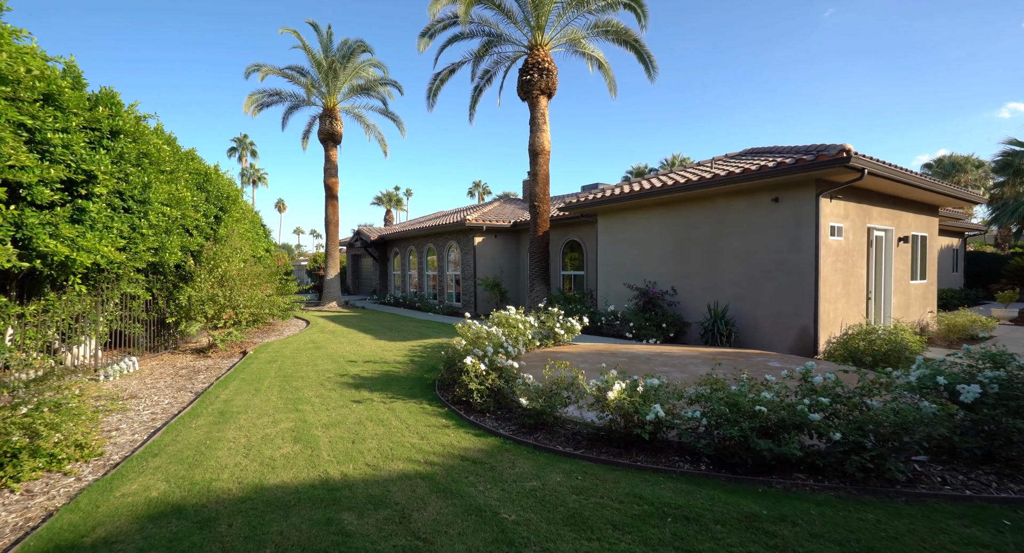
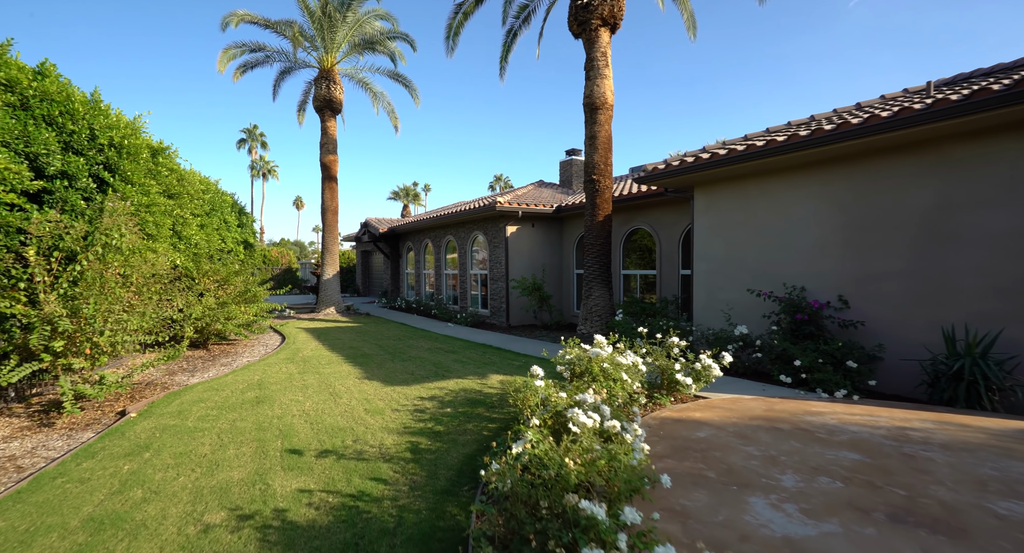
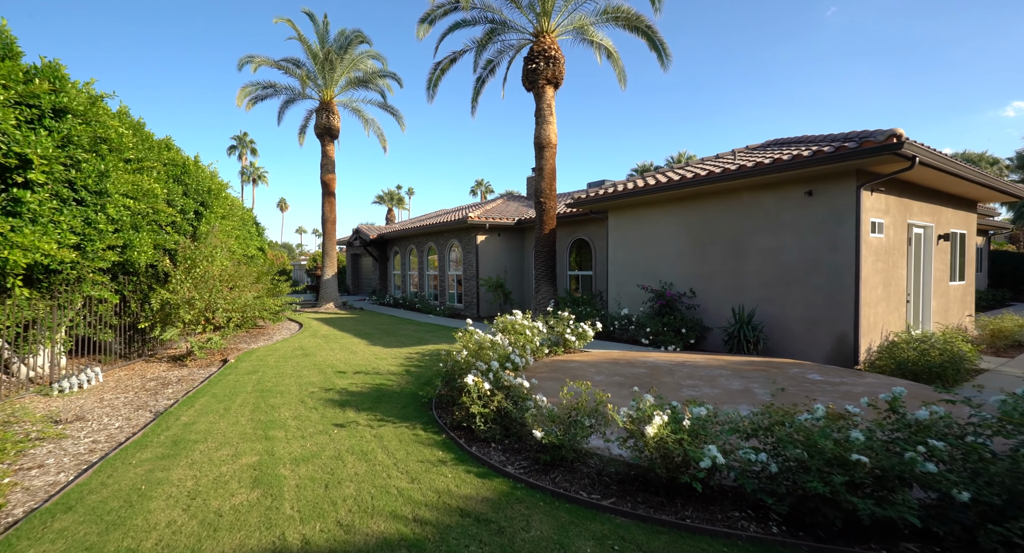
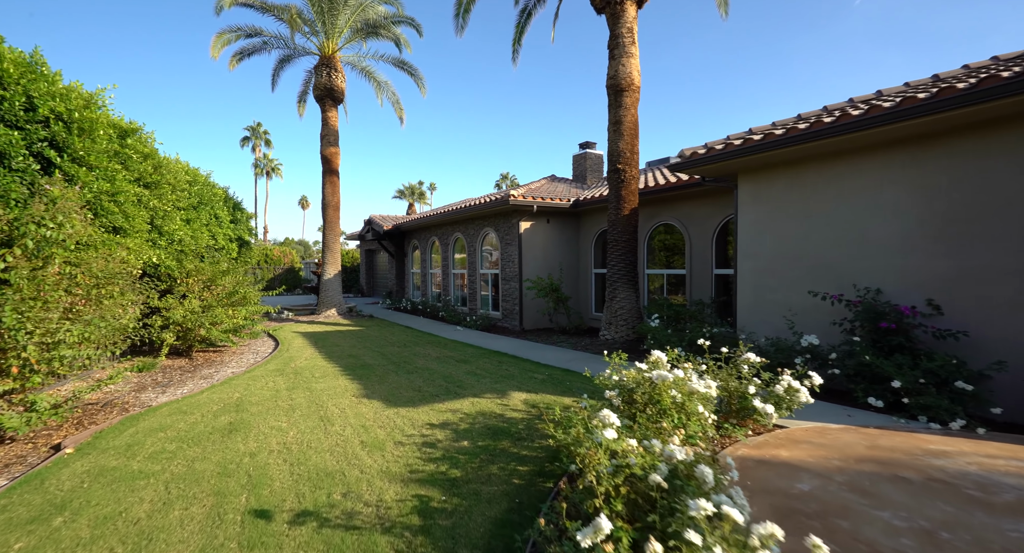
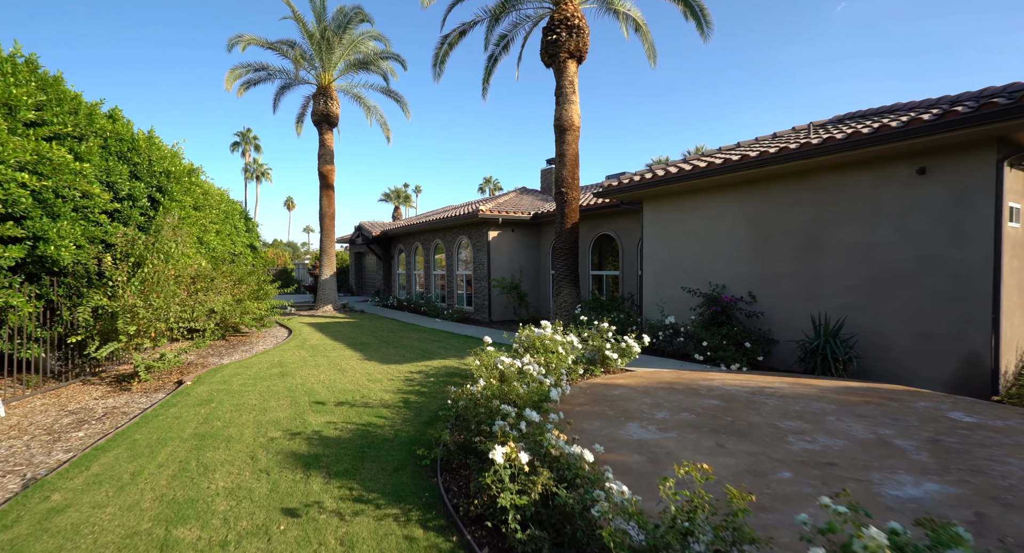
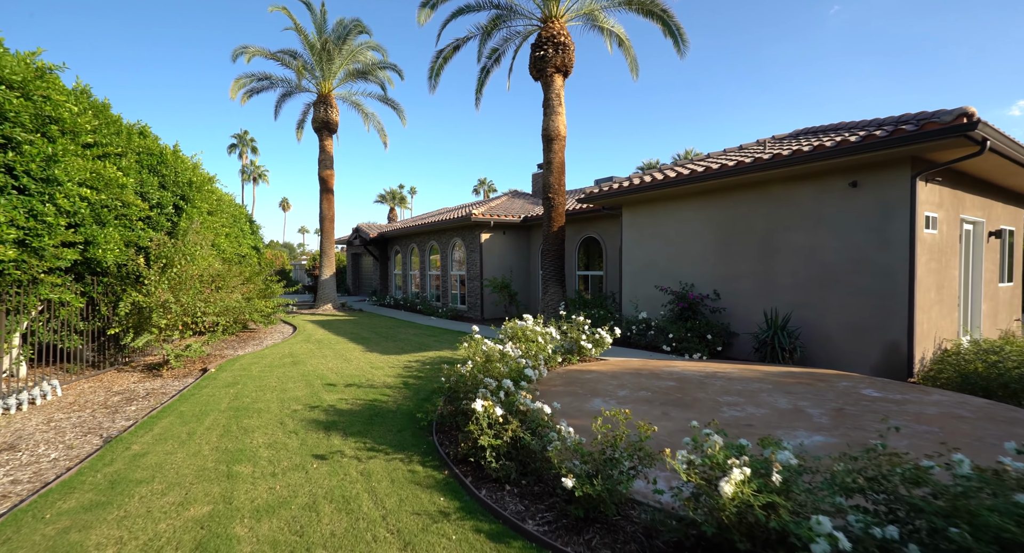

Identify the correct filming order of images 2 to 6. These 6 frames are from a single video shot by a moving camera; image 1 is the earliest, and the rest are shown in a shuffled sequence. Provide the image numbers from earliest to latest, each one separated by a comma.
3, 6, 5, 2, 4
